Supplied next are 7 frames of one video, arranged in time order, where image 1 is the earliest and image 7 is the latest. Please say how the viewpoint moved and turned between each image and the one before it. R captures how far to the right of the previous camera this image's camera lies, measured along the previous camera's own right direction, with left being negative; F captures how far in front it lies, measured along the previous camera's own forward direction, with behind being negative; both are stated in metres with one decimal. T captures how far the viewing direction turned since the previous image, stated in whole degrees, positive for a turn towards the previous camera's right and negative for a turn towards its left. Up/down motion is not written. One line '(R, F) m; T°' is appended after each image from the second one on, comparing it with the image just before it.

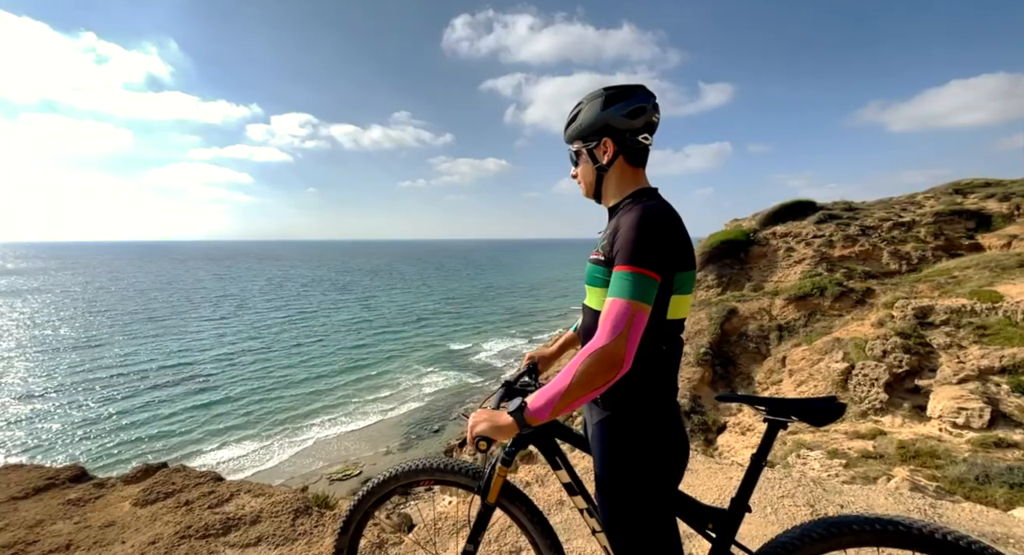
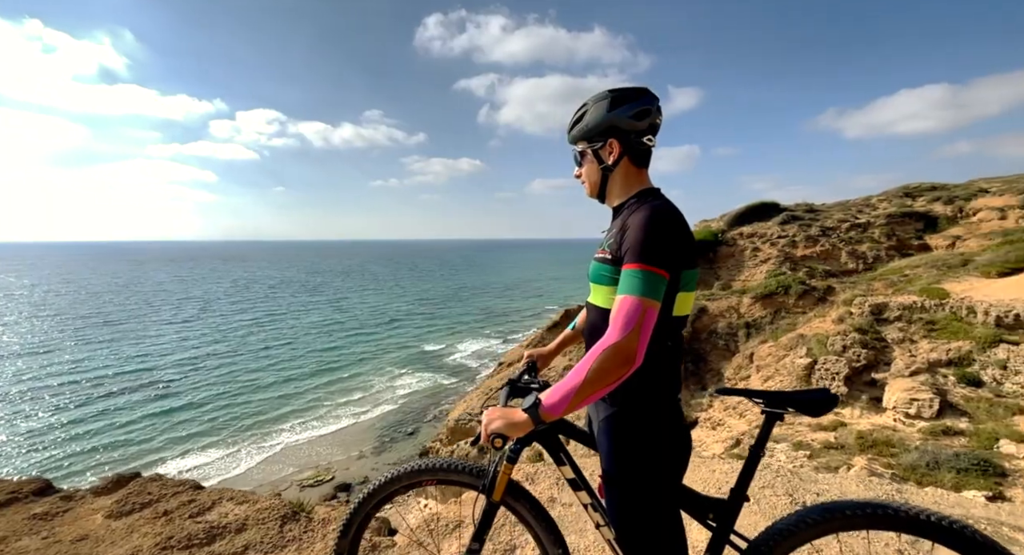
(-0.2, -0.1) m; +4°
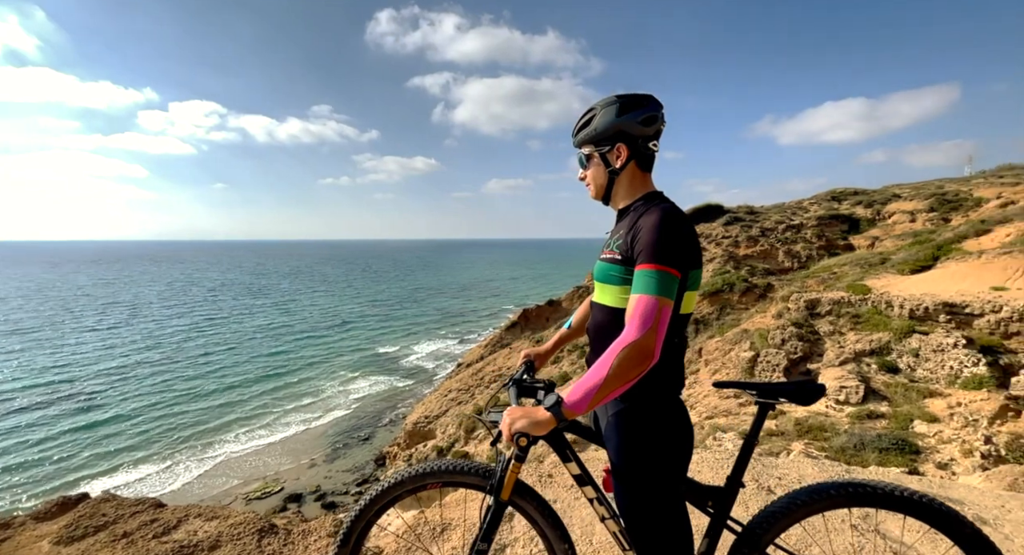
(-0.4, -0.1) m; +7°
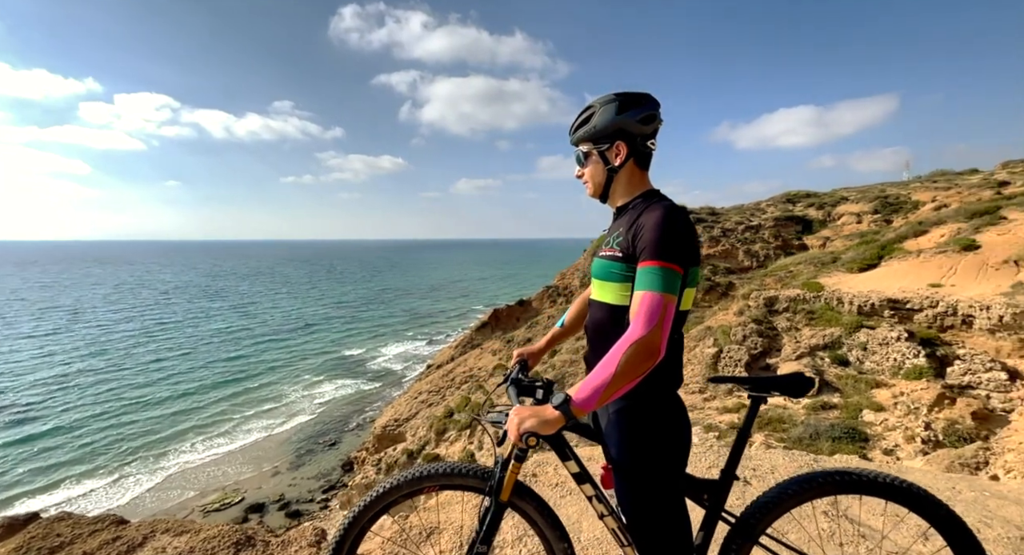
(-0.2, 0.0) m; +5°
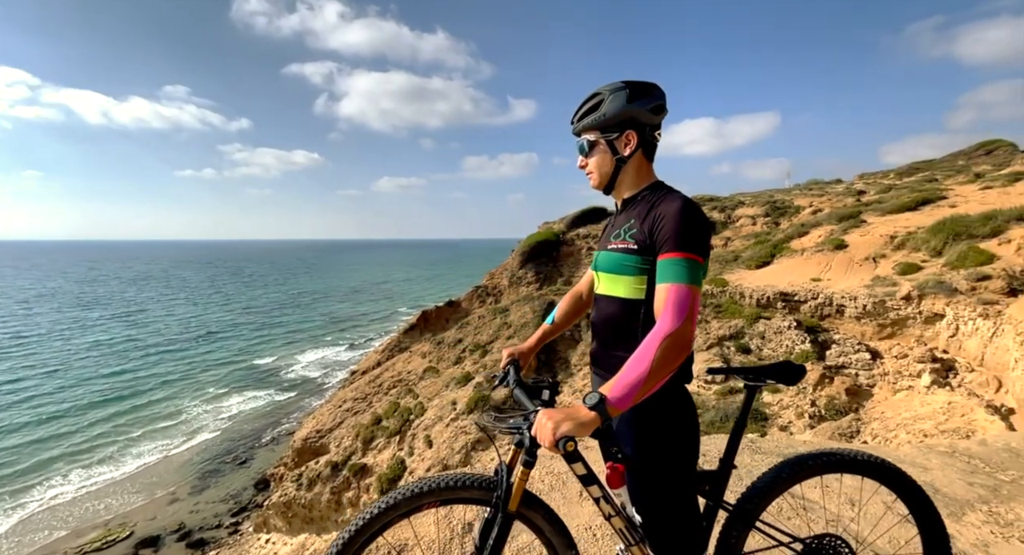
(-0.7, +0.1) m; +11°
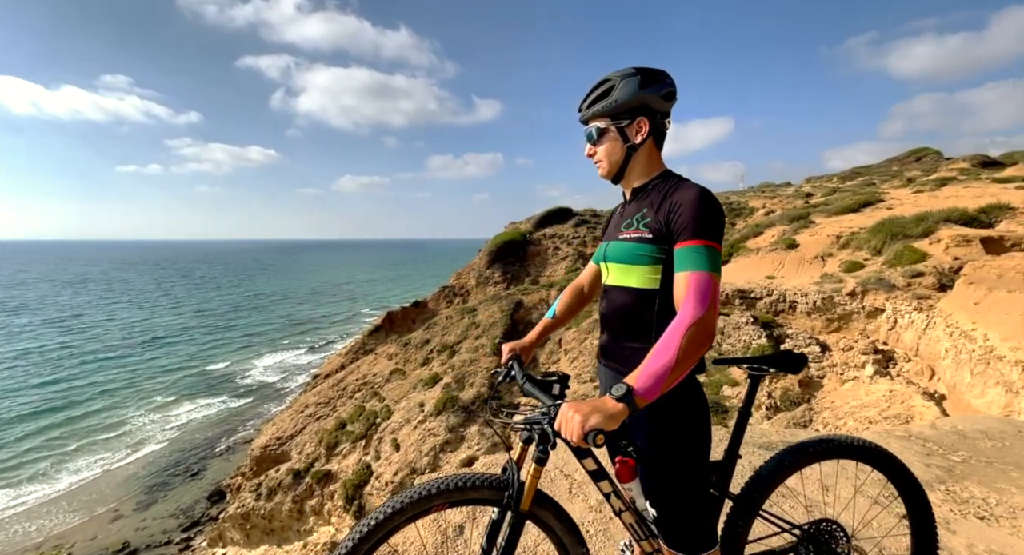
(-0.3, +0.1) m; +5°
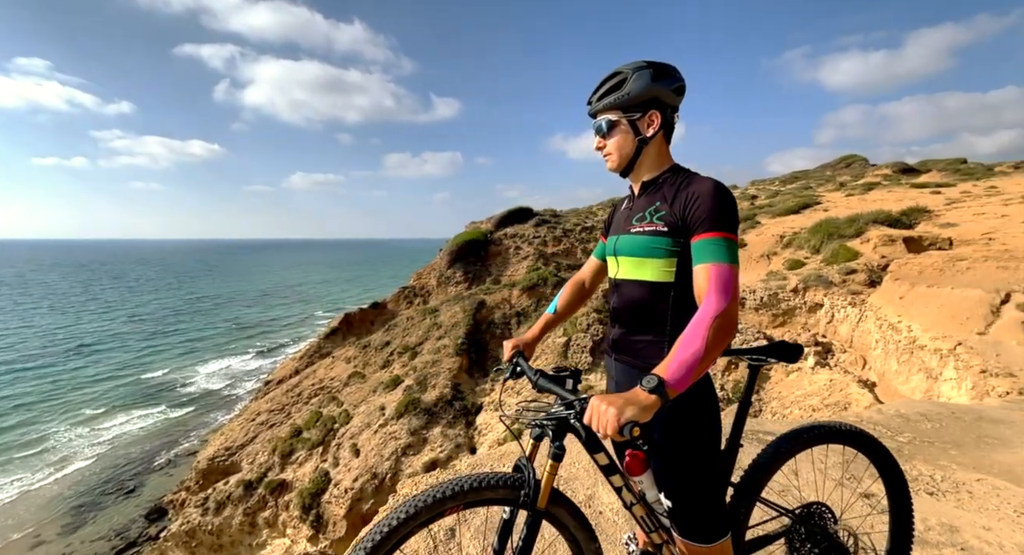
(-0.4, +0.1) m; +6°
